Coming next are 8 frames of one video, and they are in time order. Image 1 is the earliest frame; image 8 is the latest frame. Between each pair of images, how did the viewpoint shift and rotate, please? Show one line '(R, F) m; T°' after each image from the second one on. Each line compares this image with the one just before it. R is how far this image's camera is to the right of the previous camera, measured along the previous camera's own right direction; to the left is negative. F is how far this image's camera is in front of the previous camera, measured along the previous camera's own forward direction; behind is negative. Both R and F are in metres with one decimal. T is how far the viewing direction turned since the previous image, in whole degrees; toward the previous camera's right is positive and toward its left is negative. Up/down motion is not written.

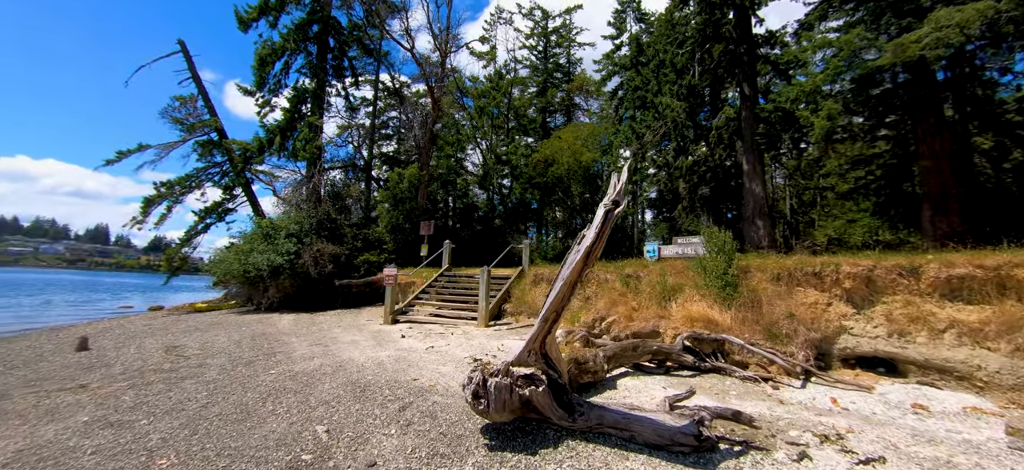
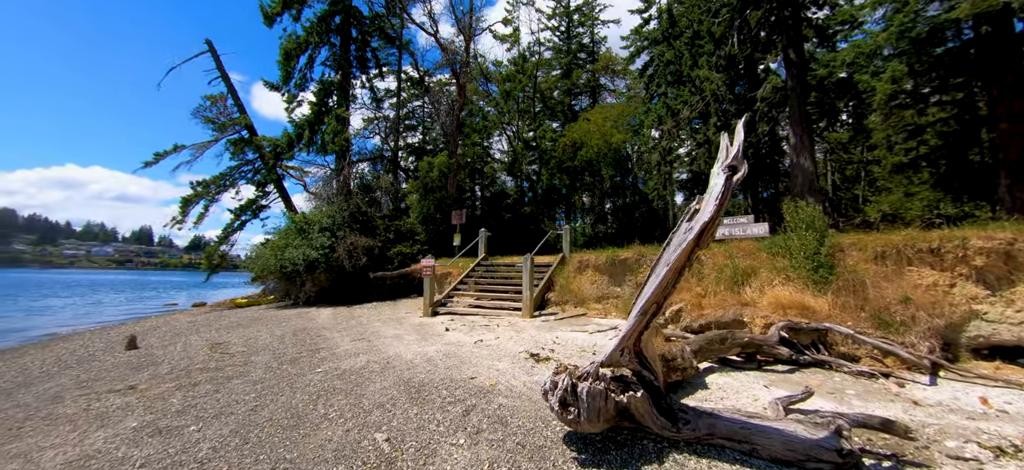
(-0.4, +0.5) m; -3°
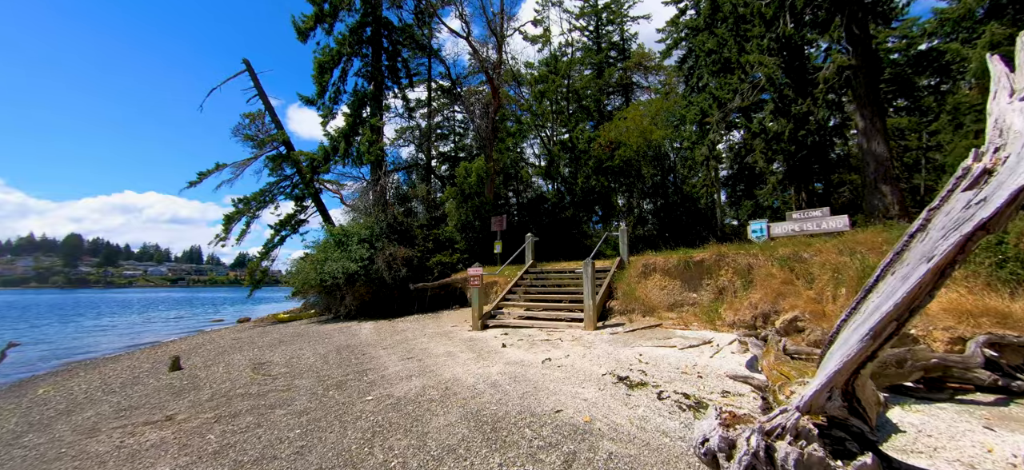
(-0.5, +0.8) m; -4°
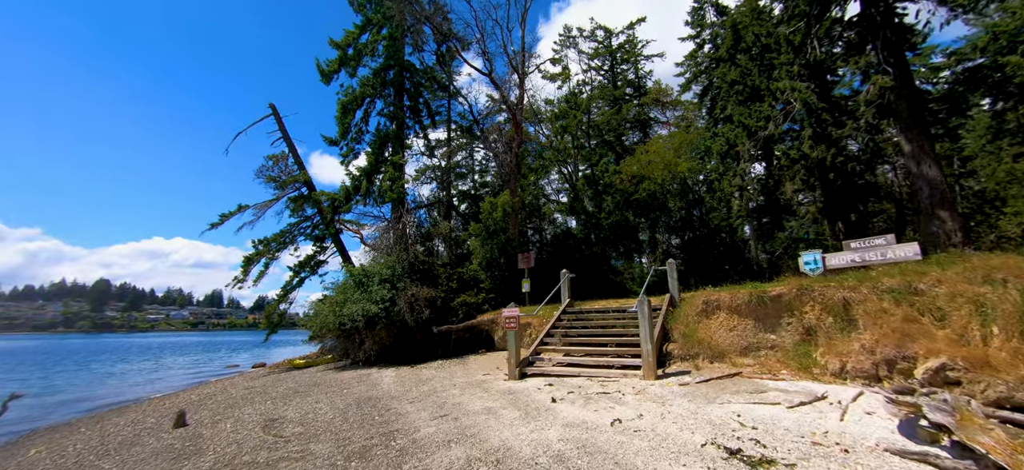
(-0.5, +0.7) m; -2°
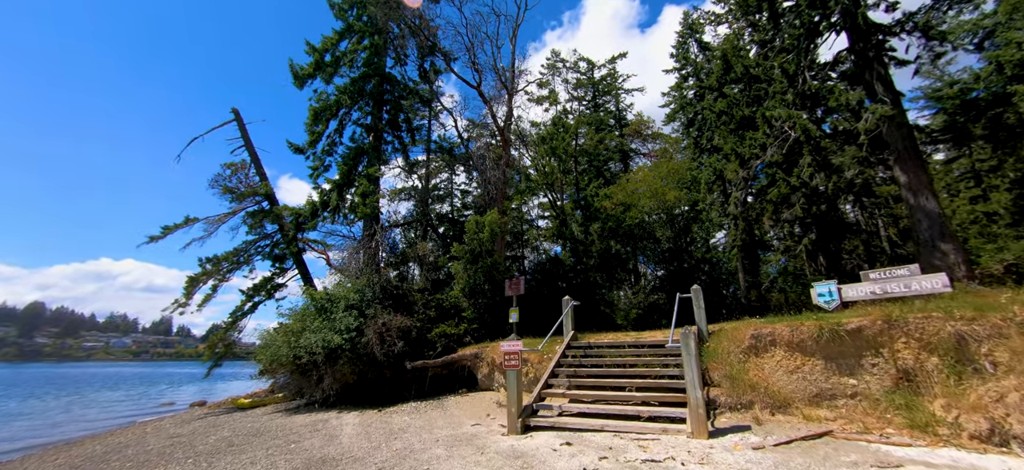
(-0.5, +1.4) m; +4°
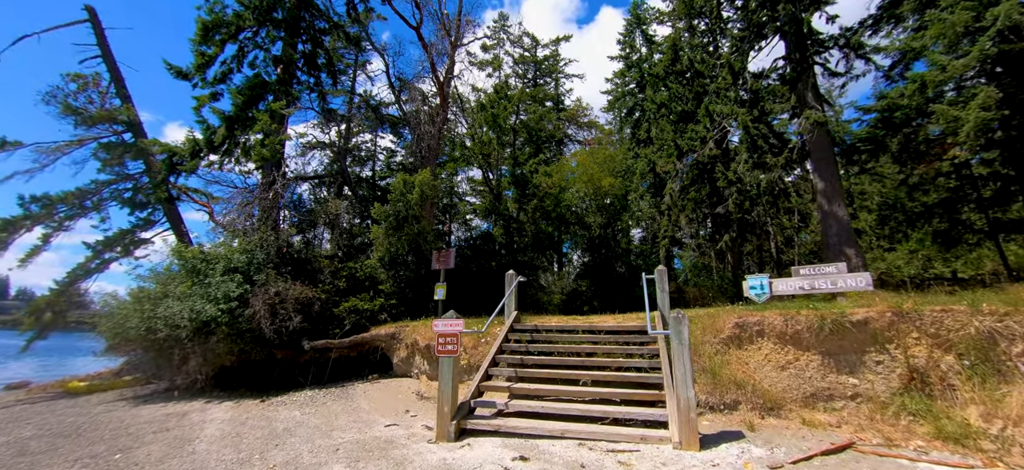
(-0.3, +1.5) m; +12°
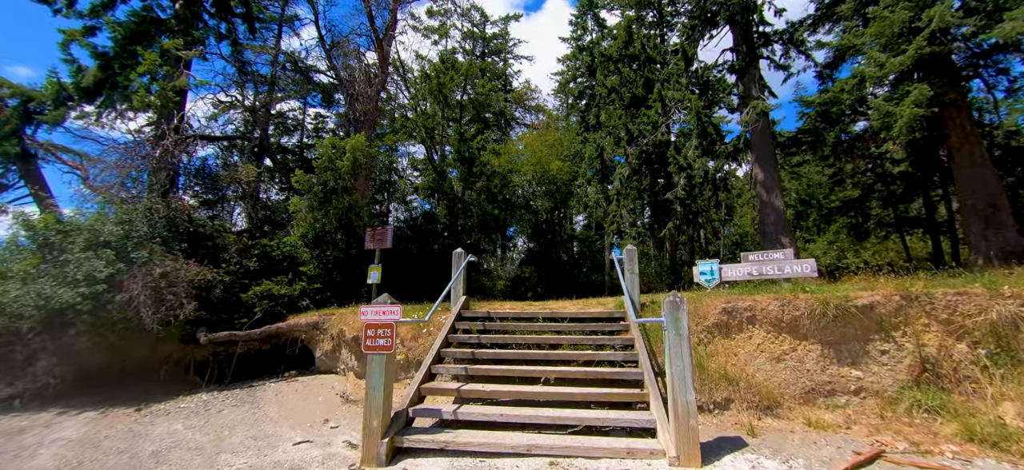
(-0.1, +1.0) m; +9°
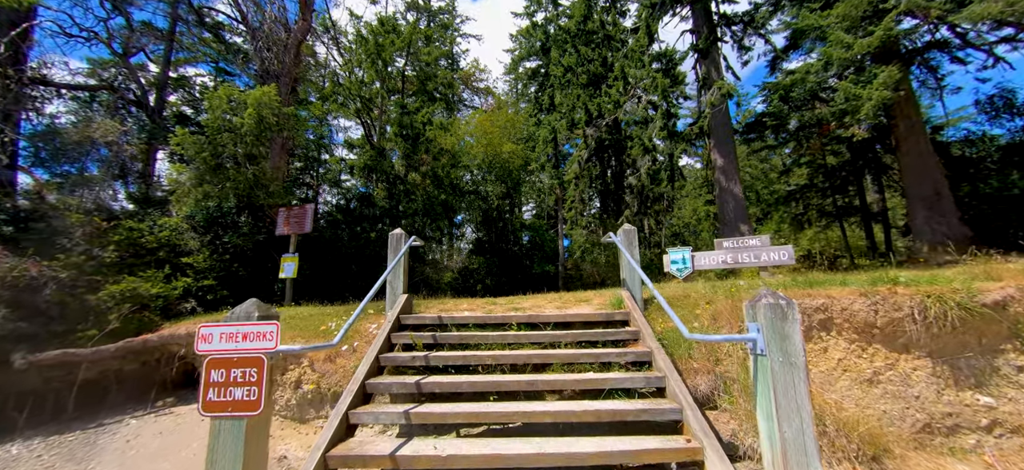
(-0.2, +1.5) m; +8°
